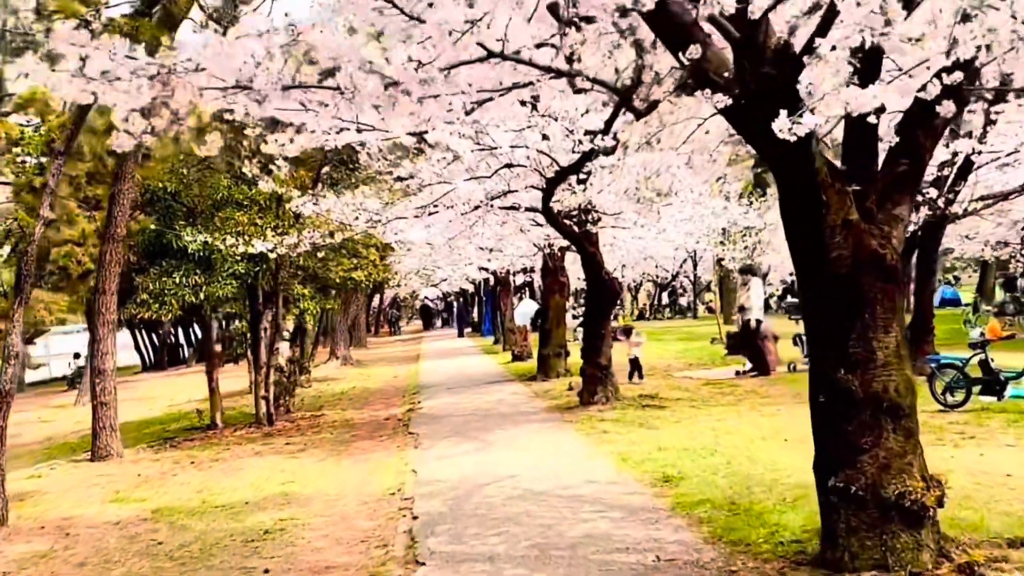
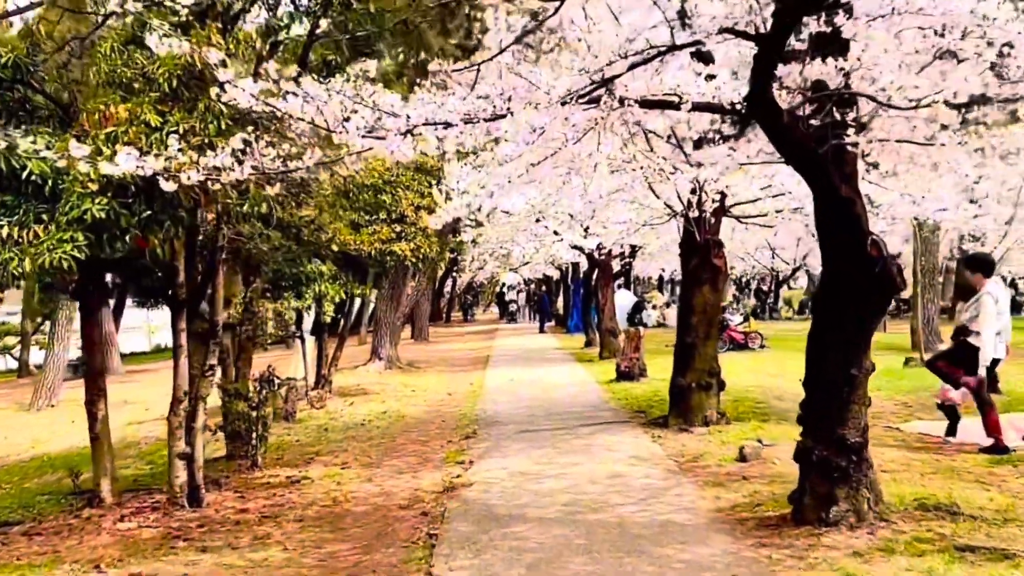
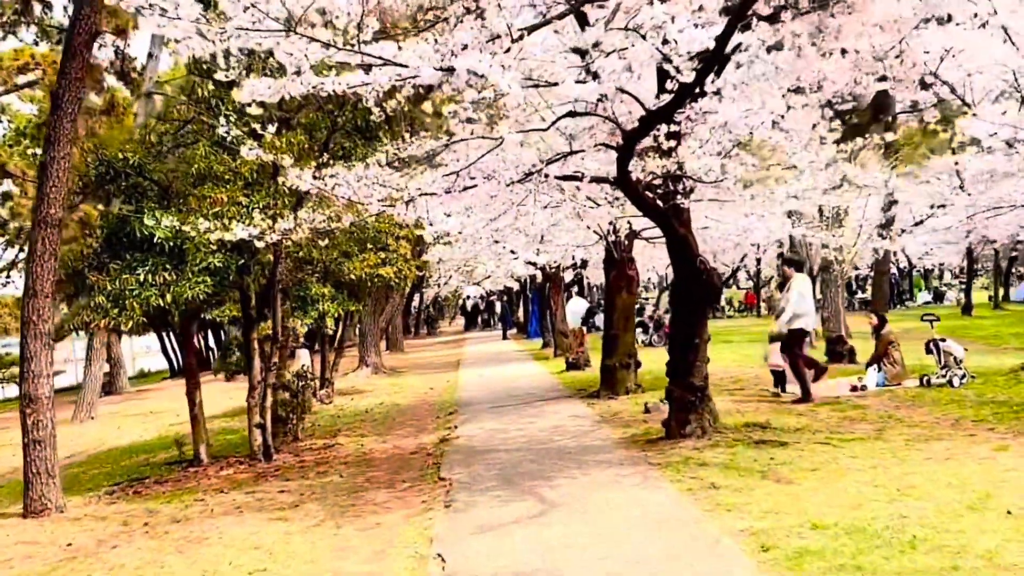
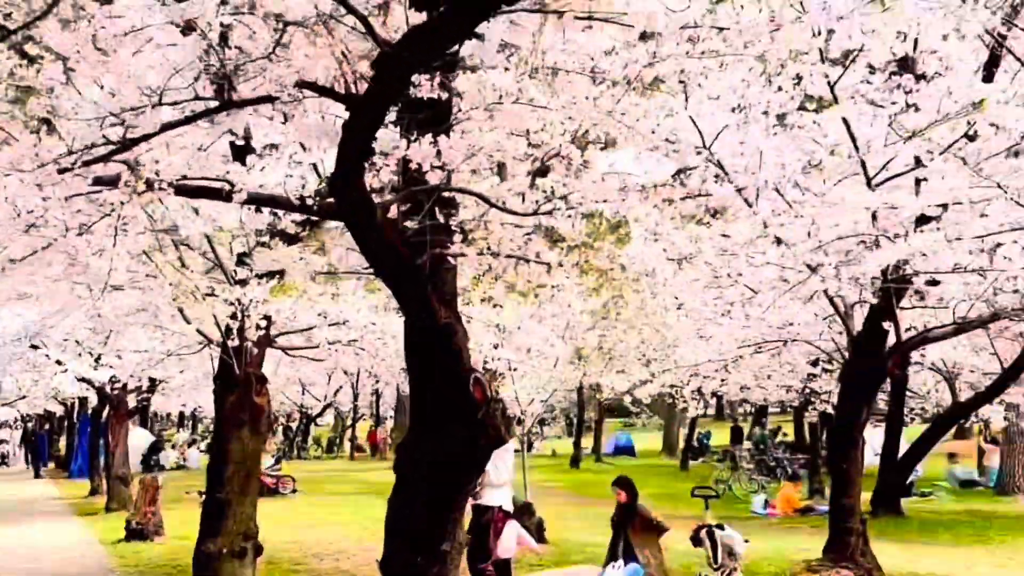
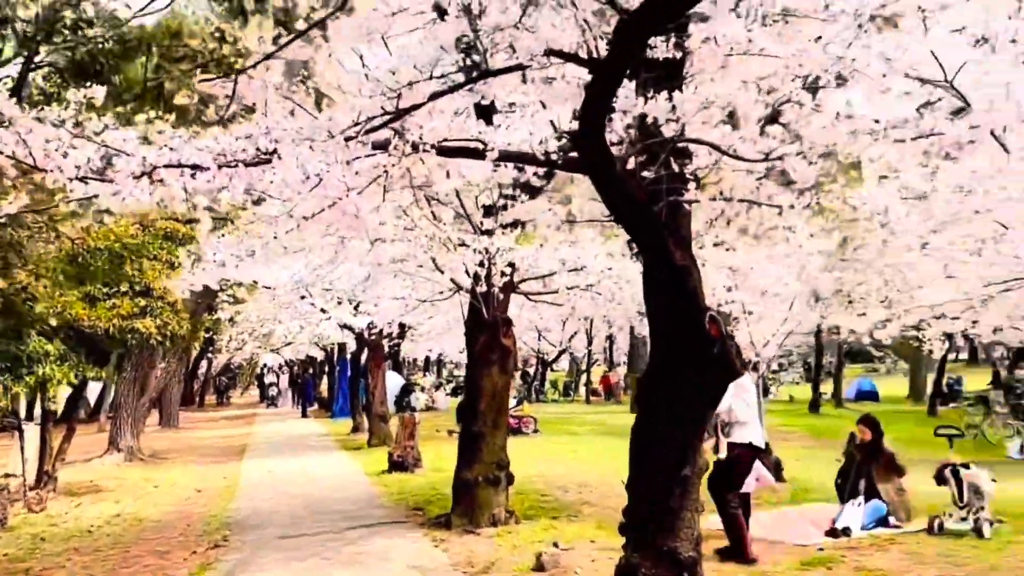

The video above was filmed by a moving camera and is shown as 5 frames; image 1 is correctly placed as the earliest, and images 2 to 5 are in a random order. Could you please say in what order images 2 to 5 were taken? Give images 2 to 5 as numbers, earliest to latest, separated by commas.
3, 2, 5, 4
